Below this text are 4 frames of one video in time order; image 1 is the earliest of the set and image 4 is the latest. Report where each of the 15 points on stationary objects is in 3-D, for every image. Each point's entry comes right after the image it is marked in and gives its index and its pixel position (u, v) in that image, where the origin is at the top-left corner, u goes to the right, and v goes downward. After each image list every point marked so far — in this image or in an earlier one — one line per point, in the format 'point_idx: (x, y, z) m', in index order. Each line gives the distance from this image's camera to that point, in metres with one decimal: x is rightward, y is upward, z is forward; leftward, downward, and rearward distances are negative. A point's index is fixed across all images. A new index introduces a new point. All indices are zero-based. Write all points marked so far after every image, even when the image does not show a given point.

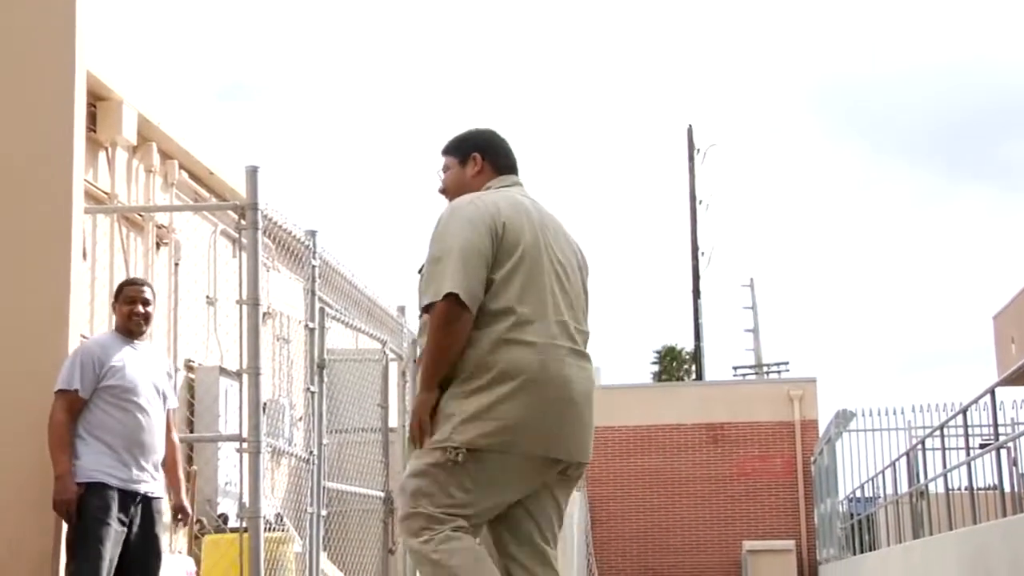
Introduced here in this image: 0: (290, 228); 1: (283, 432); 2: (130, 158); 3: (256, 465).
0: (-1.3, +0.3, +8.7) m
1: (-1.3, -0.8, +8.7) m
2: (-2.2, +0.8, +8.9) m
3: (-1.3, -0.9, +7.8) m
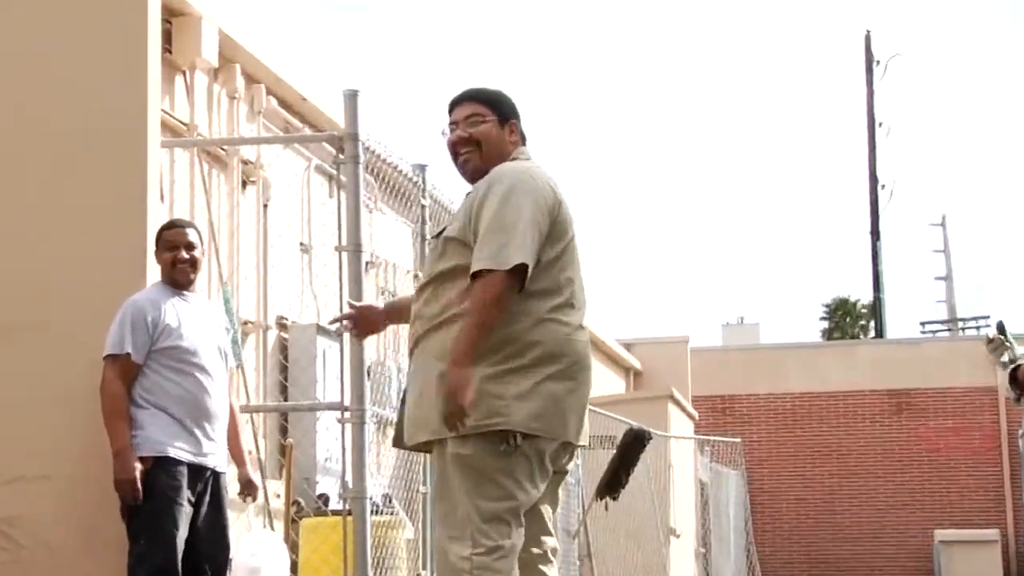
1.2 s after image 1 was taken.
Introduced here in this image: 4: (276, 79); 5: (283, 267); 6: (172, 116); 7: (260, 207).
0: (-0.6, +0.6, +7.5) m
1: (-0.6, -0.5, +7.5) m
2: (-1.5, +1.0, +7.7) m
3: (-0.7, -0.7, +6.7) m
4: (-1.3, +1.1, +8.4) m
5: (-1.2, +0.1, +8.2) m
6: (-1.6, +0.8, +7.3) m
7: (-1.3, +0.4, +8.0) m
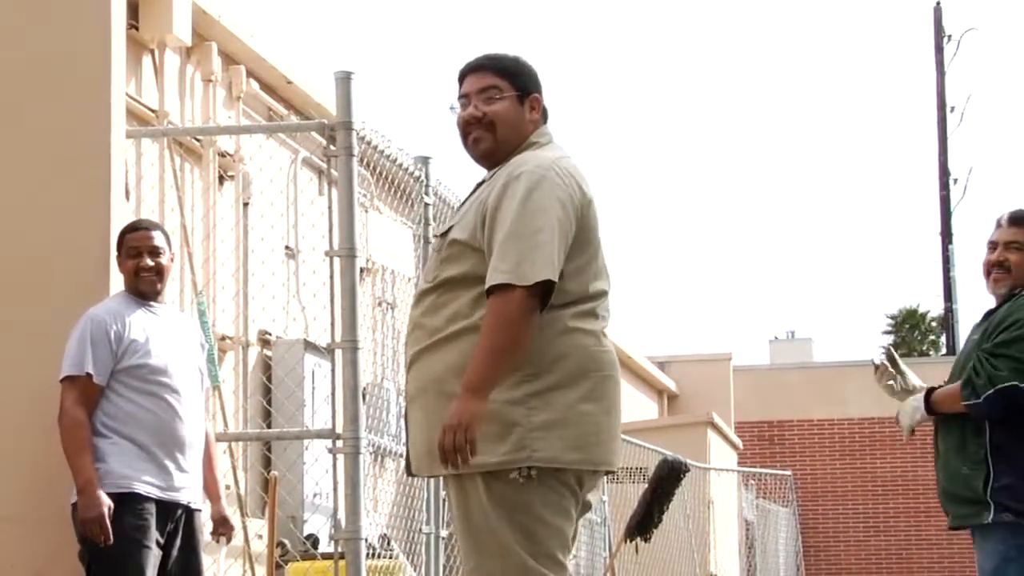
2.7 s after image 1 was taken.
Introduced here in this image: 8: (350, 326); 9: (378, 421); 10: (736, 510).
0: (-0.5, +0.6, +6.6) m
1: (-0.5, -0.6, +6.5) m
2: (-1.4, +1.0, +6.8) m
3: (-0.6, -0.7, +5.7) m
4: (-1.2, +1.1, +7.4) m
5: (-1.2, +0.1, +7.3) m
6: (-1.6, +0.8, +6.4) m
7: (-1.2, +0.4, +7.0) m
8: (-0.6, -0.2, +5.8) m
9: (-0.6, -0.6, +6.4) m
10: (+2.0, -2.0, +13.7) m
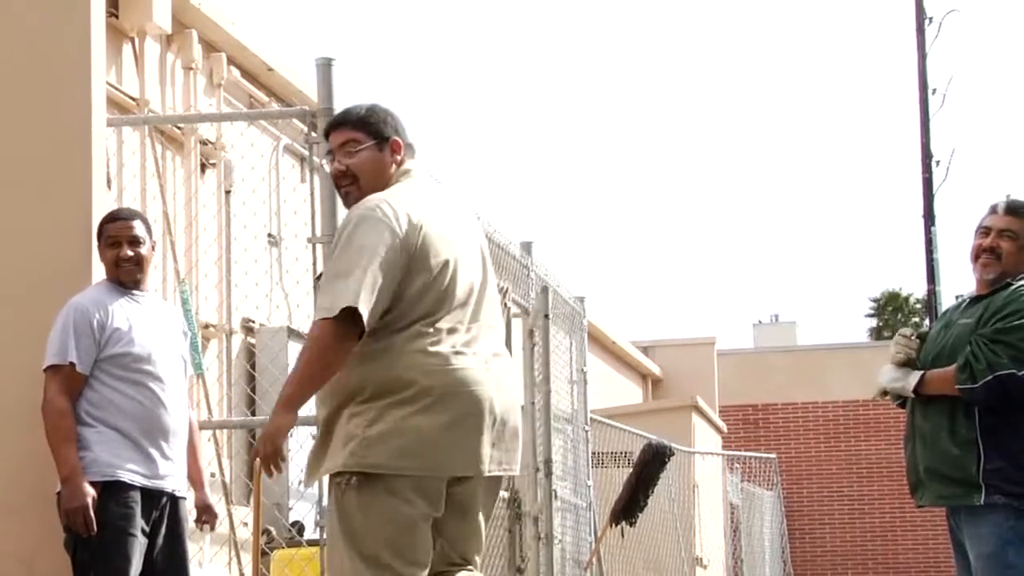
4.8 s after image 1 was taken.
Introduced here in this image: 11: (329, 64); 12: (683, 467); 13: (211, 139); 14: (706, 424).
0: (-0.6, +0.6, +6.5) m
1: (-0.6, -0.5, +6.5) m
2: (-1.5, +1.0, +6.7) m
3: (-0.7, -0.6, +5.7) m
4: (-1.3, +1.1, +7.4) m
5: (-1.2, +0.1, +7.3) m
6: (-1.6, +0.8, +6.4) m
7: (-1.3, +0.4, +7.0) m
8: (-0.7, -0.1, +5.8) m
9: (-0.6, -0.5, +6.4) m
10: (+1.9, -1.8, +13.7) m
11: (-0.8, +0.9, +6.4) m
12: (+1.3, -1.4, +12.0) m
13: (-1.4, +0.7, +7.0) m
14: (+2.3, -1.6, +18.2) m
